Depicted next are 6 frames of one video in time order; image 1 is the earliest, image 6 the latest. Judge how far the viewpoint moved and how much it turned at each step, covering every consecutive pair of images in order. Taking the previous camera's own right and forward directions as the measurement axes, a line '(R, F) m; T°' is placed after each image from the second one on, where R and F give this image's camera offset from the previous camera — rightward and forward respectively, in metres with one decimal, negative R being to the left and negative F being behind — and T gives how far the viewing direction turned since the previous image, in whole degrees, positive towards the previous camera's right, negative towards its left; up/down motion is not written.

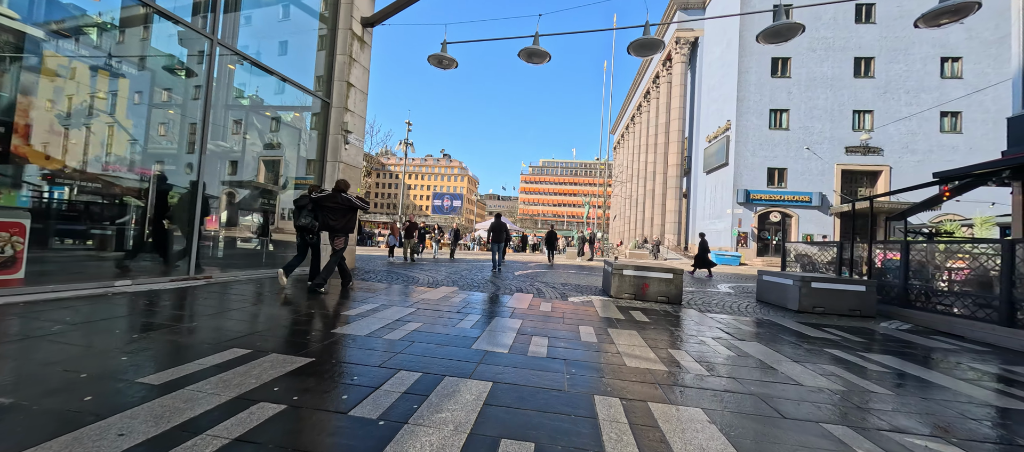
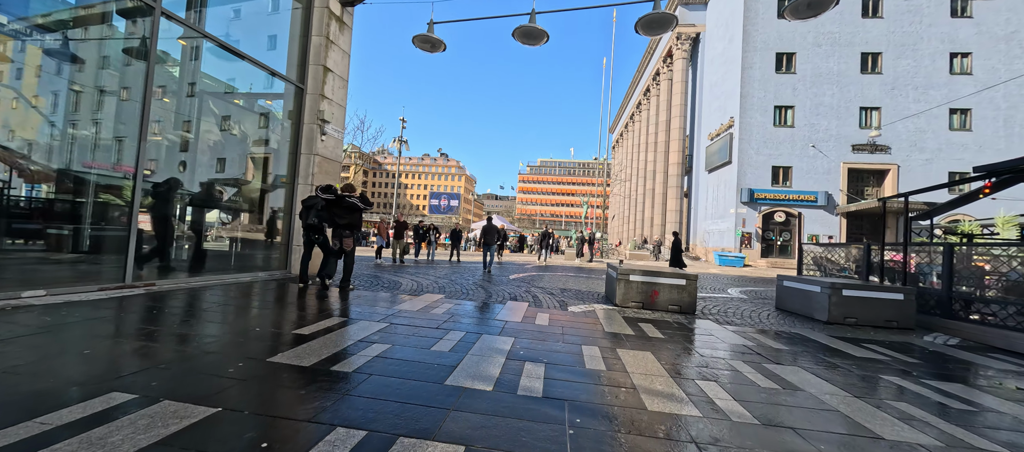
(+0.1, +0.9) m; 0°
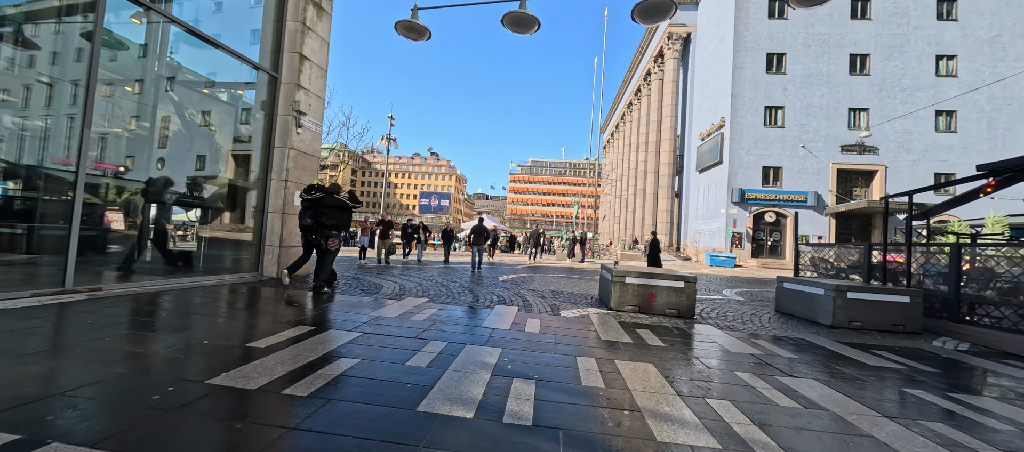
(0.0, +0.5) m; +1°
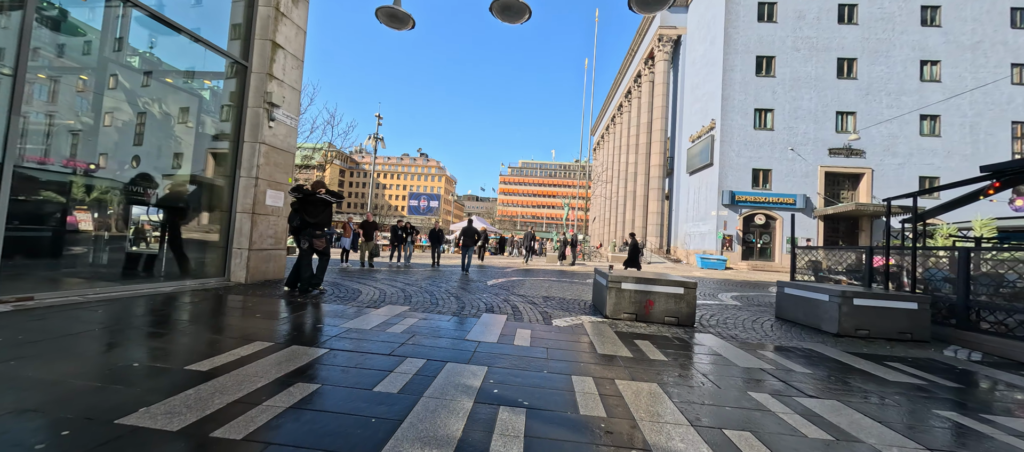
(0.0, +0.5) m; +1°
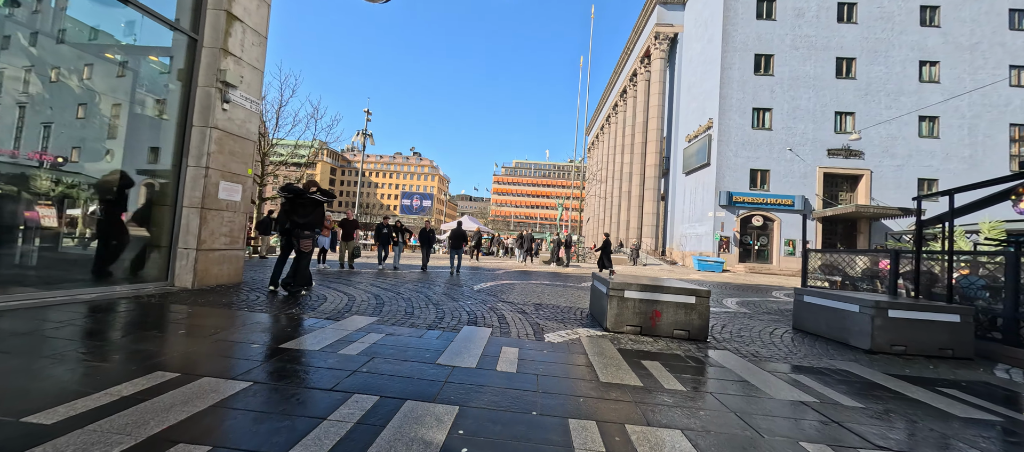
(+0.1, +0.9) m; +1°
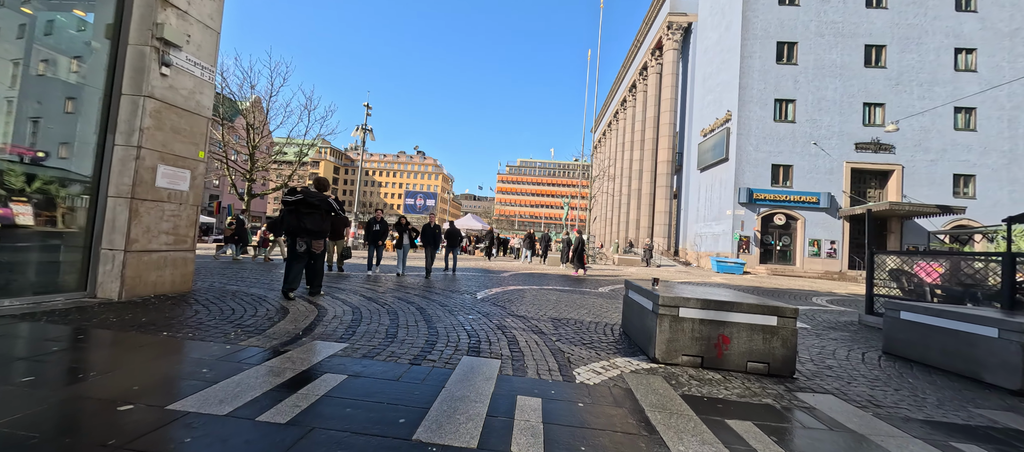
(-0.1, +1.5) m; -1°
